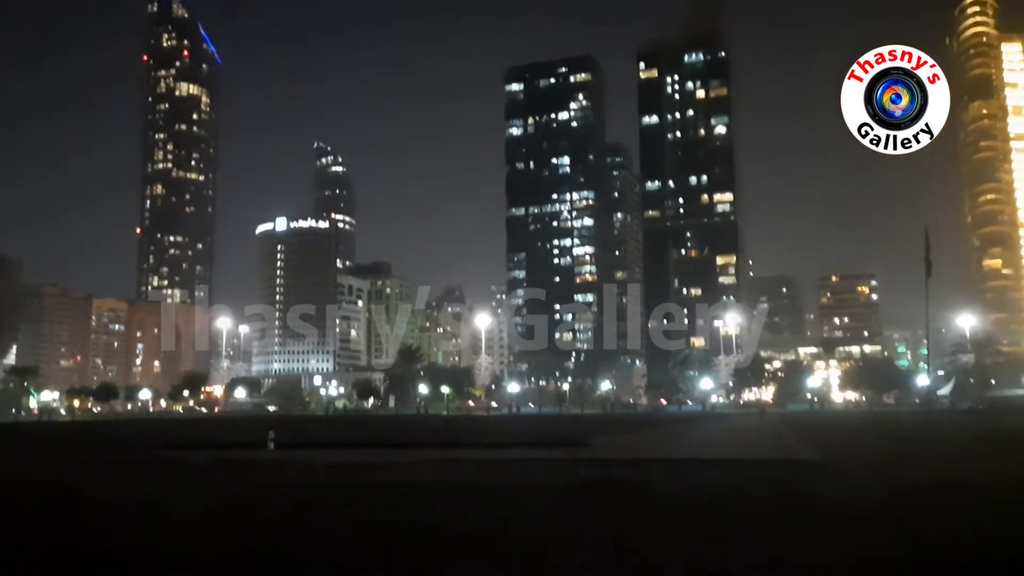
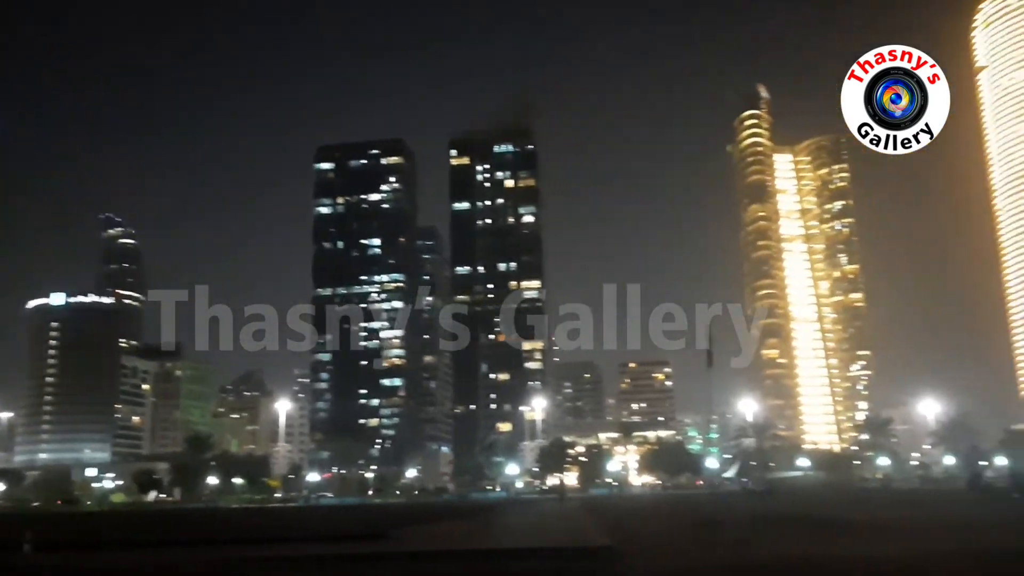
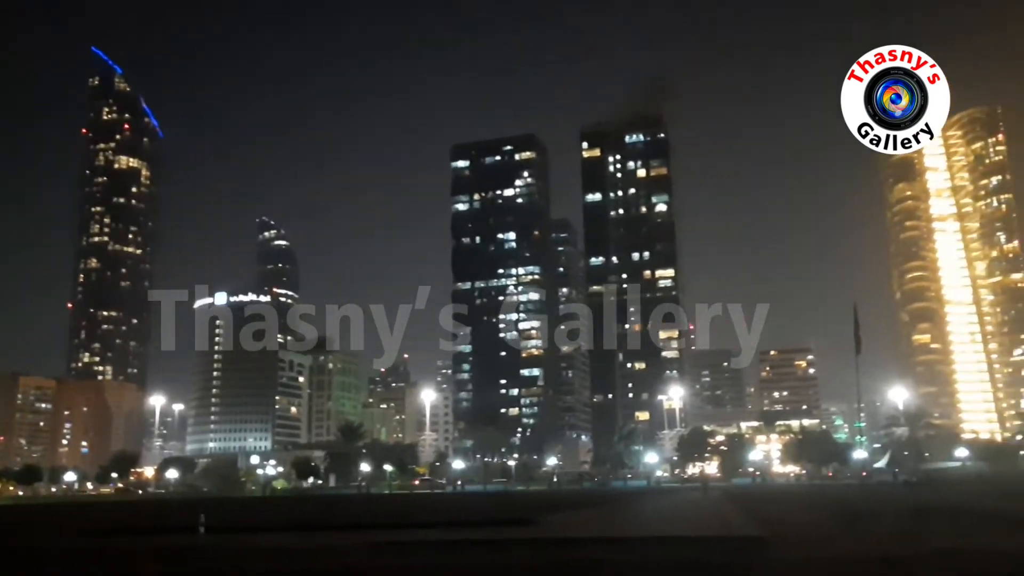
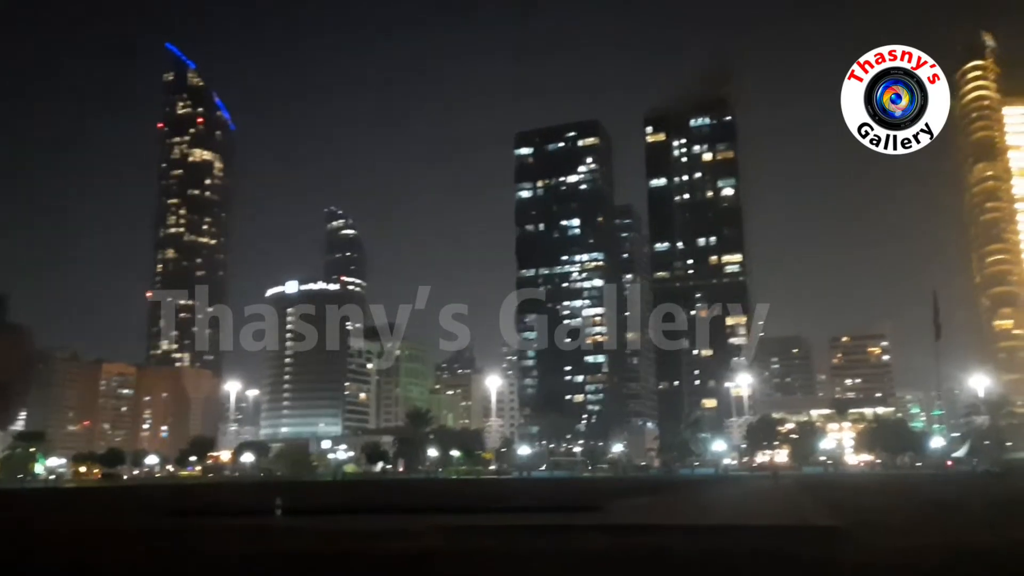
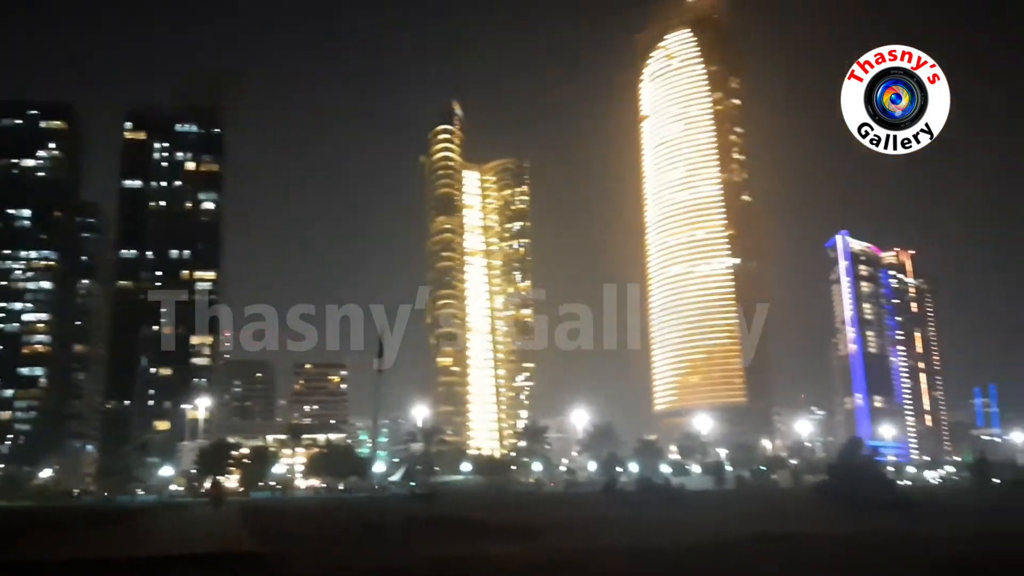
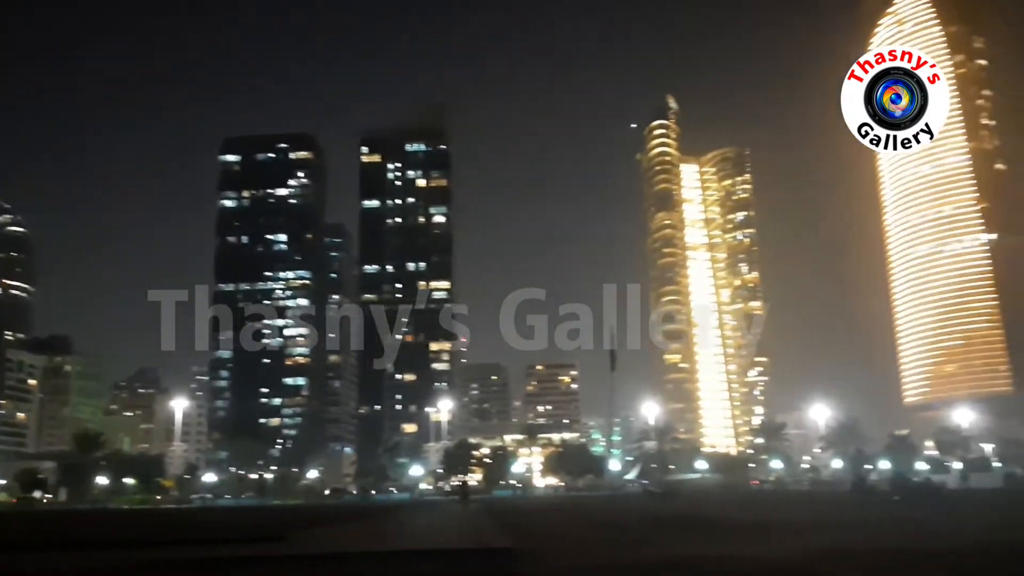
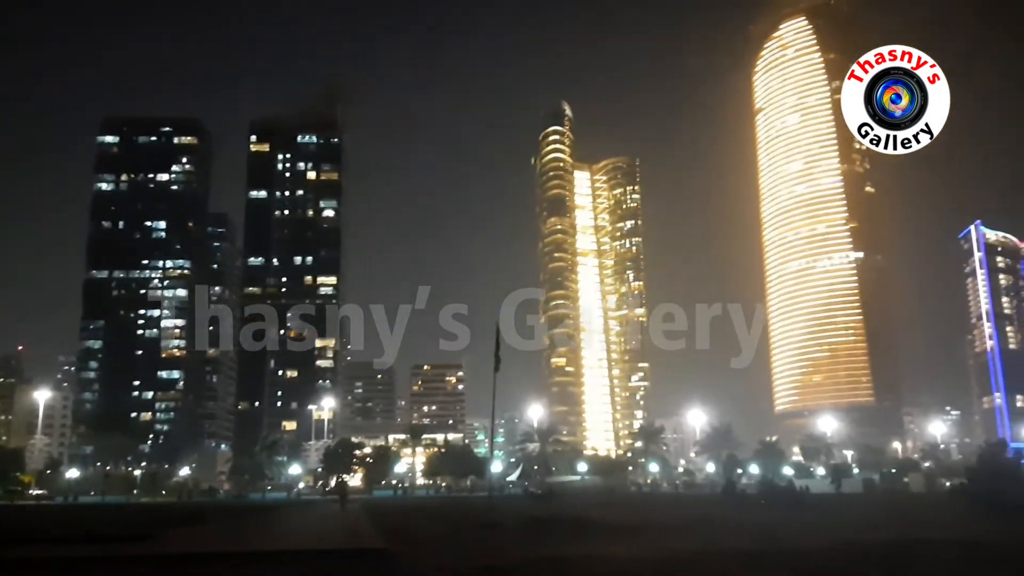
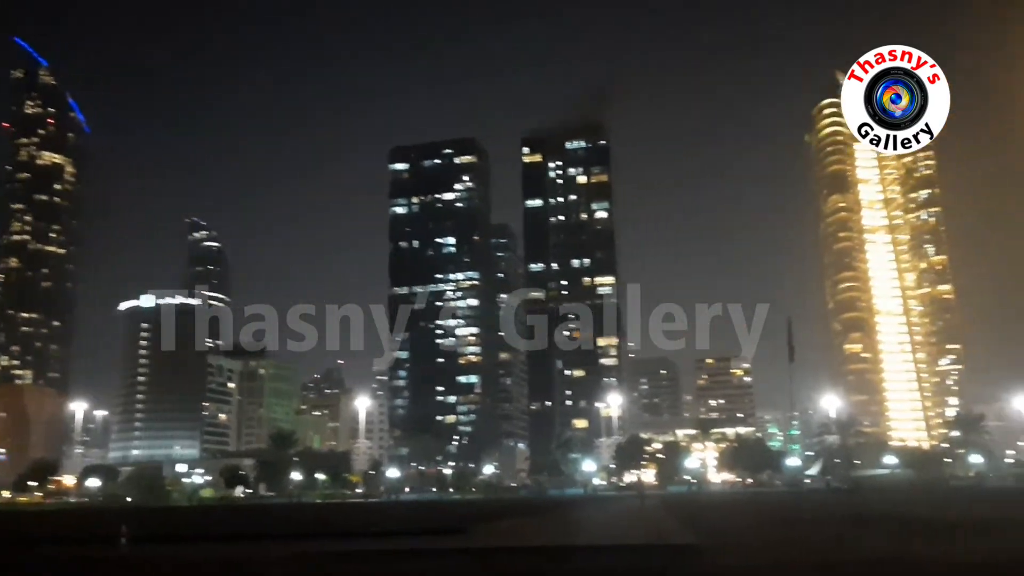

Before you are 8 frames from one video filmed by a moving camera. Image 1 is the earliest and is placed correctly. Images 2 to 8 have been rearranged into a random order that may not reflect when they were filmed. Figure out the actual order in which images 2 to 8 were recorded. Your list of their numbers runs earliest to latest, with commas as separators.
4, 3, 8, 2, 6, 7, 5
